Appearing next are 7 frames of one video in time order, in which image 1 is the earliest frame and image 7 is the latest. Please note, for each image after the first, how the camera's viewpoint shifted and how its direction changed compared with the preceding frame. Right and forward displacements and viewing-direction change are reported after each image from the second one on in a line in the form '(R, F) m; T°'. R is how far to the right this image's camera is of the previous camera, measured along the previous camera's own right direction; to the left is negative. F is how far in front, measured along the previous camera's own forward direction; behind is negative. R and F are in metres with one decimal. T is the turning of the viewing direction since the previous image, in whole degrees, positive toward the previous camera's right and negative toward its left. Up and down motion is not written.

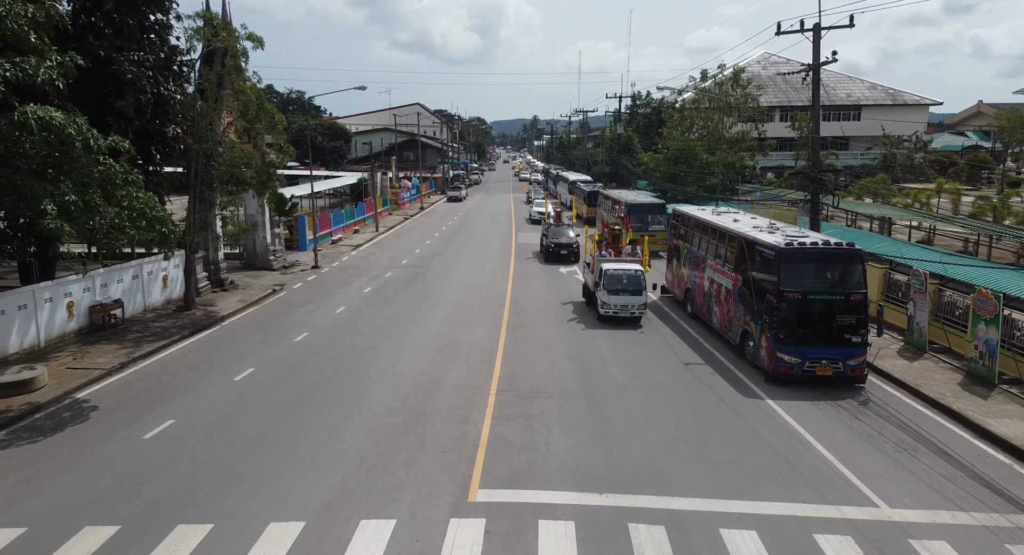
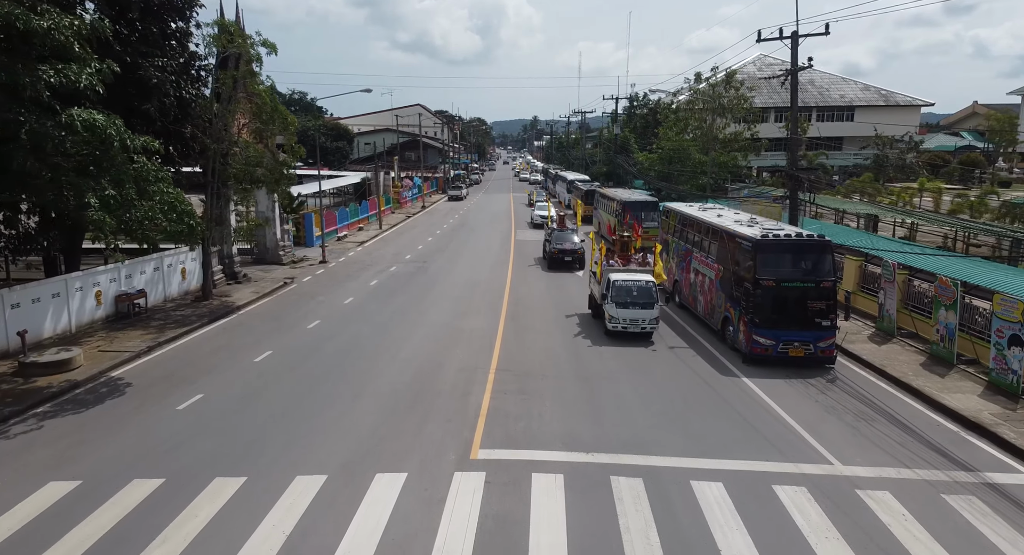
(+0.1, -1.2) m; 0°
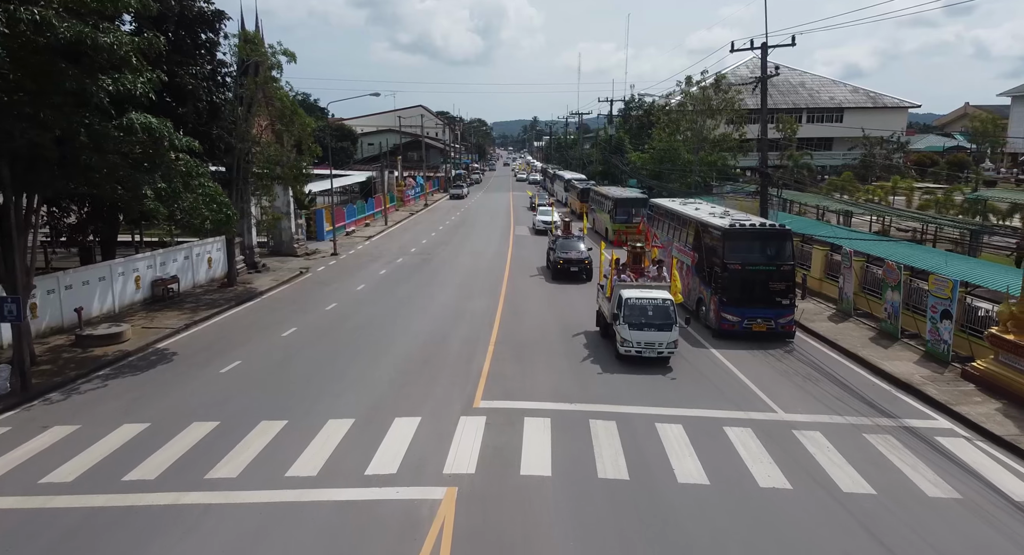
(+0.1, -2.0) m; 0°
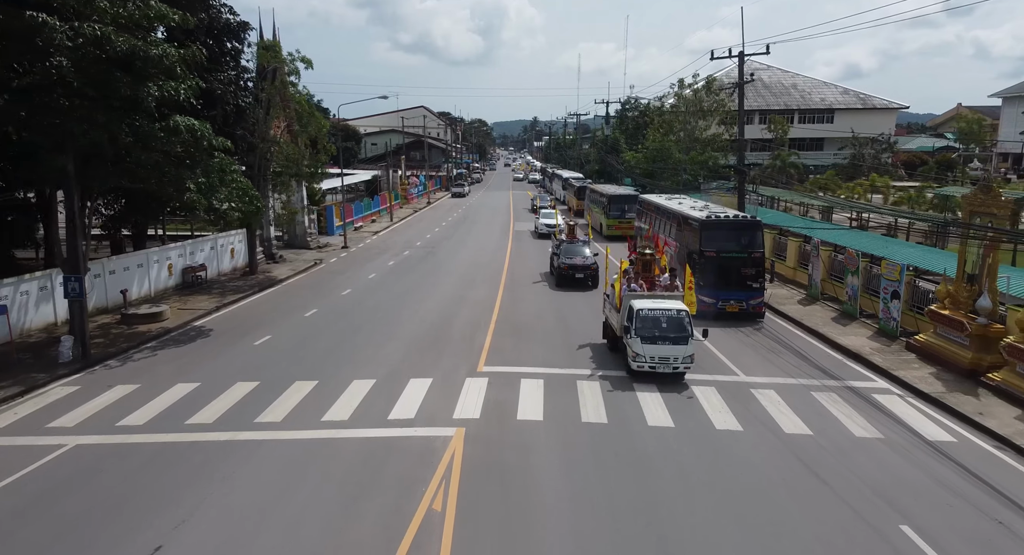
(0.0, -1.9) m; 0°
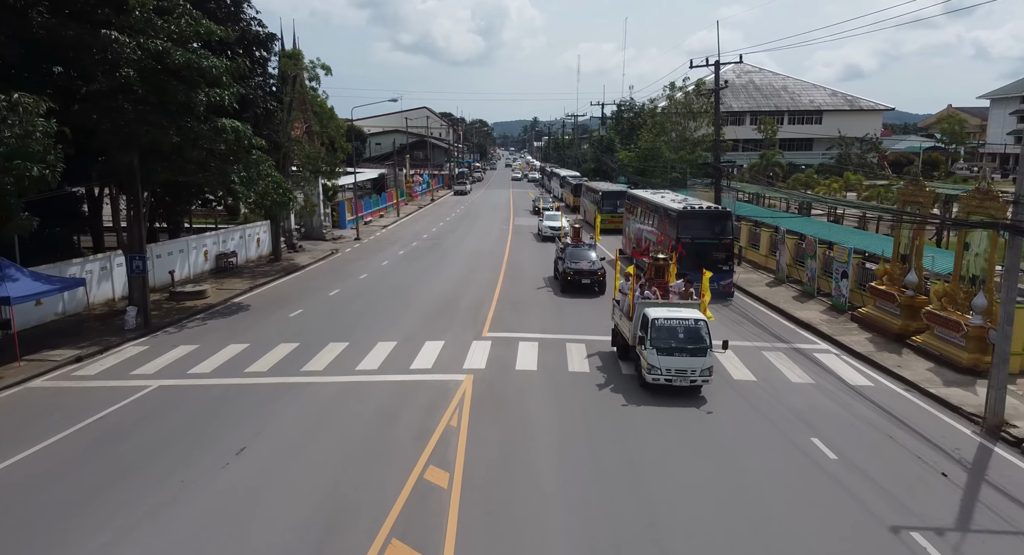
(0.0, -2.6) m; 0°
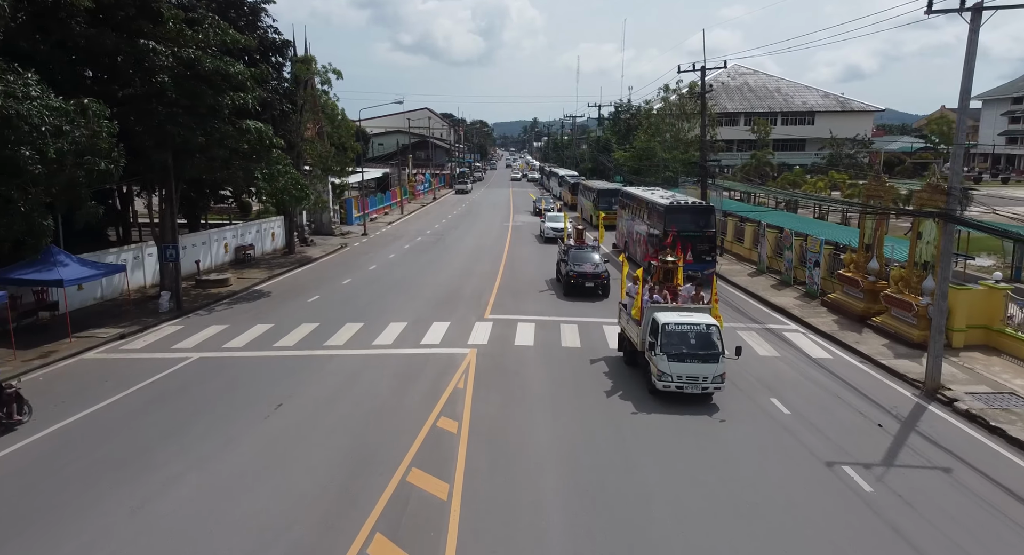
(0.0, -1.7) m; 0°
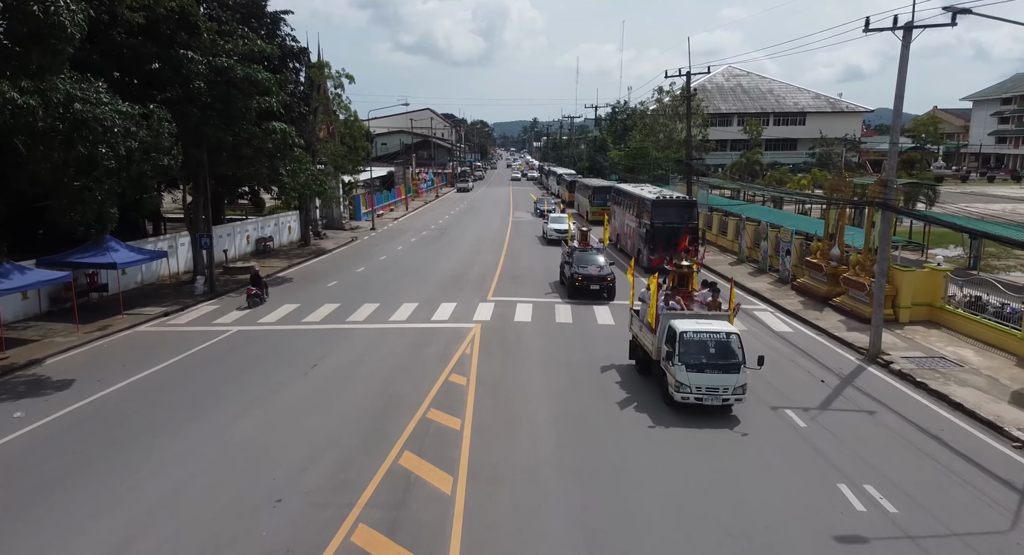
(0.0, -2.2) m; 0°
